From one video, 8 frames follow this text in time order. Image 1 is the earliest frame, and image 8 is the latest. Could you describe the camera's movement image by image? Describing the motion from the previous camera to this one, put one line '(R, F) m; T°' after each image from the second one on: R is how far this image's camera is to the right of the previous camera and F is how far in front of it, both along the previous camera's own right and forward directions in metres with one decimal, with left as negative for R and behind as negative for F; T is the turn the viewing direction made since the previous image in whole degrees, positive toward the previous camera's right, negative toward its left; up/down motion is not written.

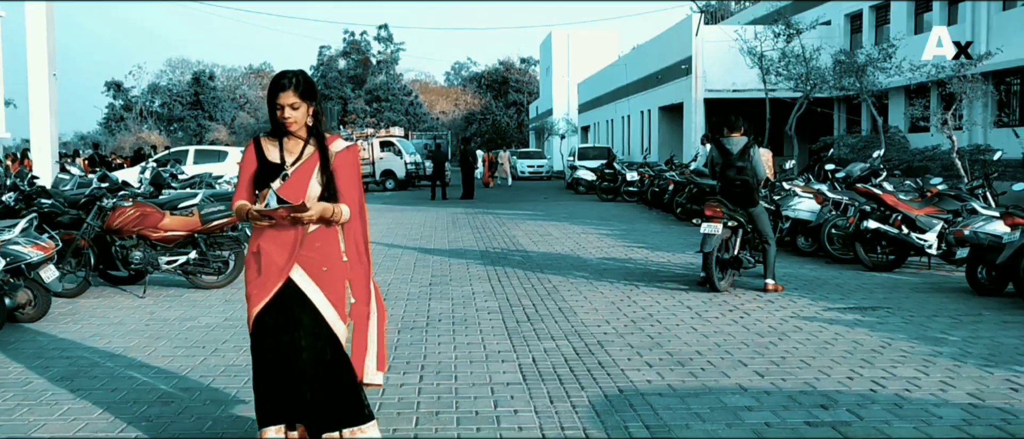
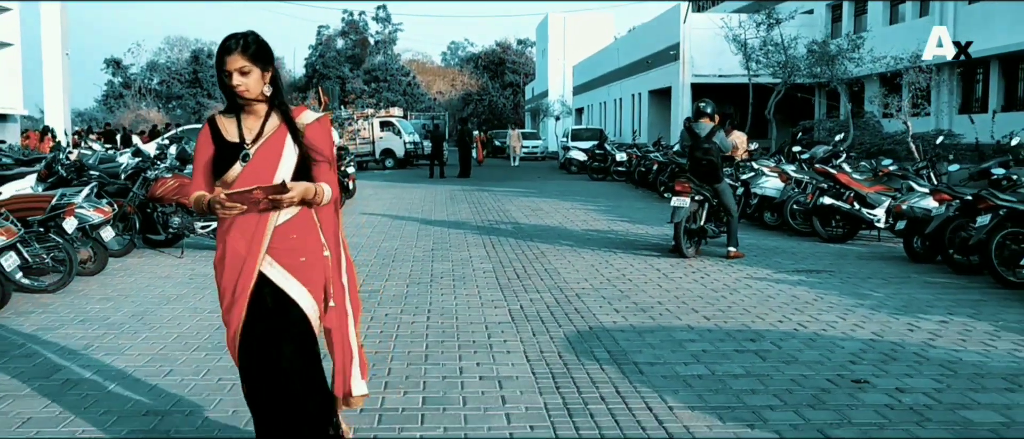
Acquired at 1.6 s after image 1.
(0.0, -1.2) m; 0°
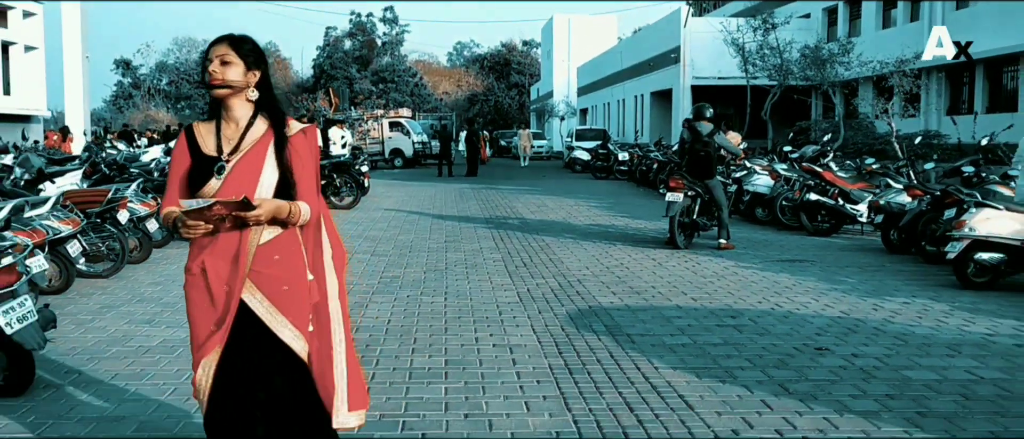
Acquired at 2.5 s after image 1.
(0.0, -0.8) m; 0°
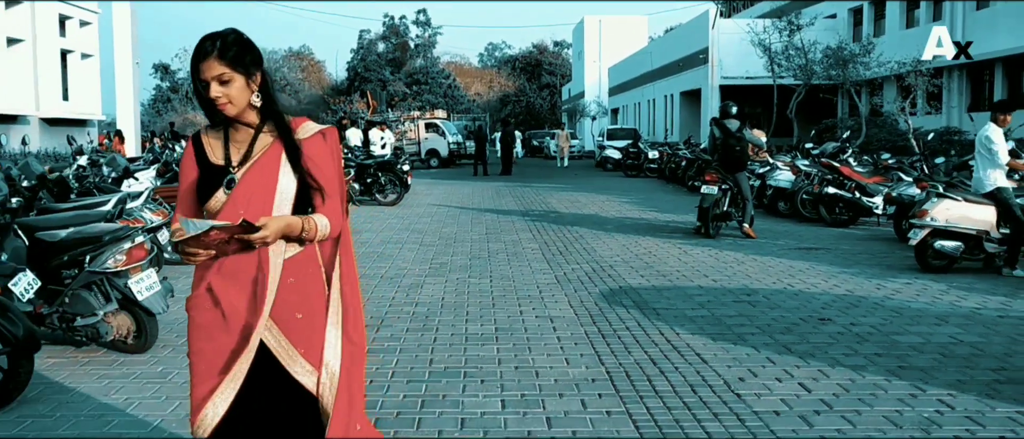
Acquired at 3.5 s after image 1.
(-0.1, -0.9) m; -2°
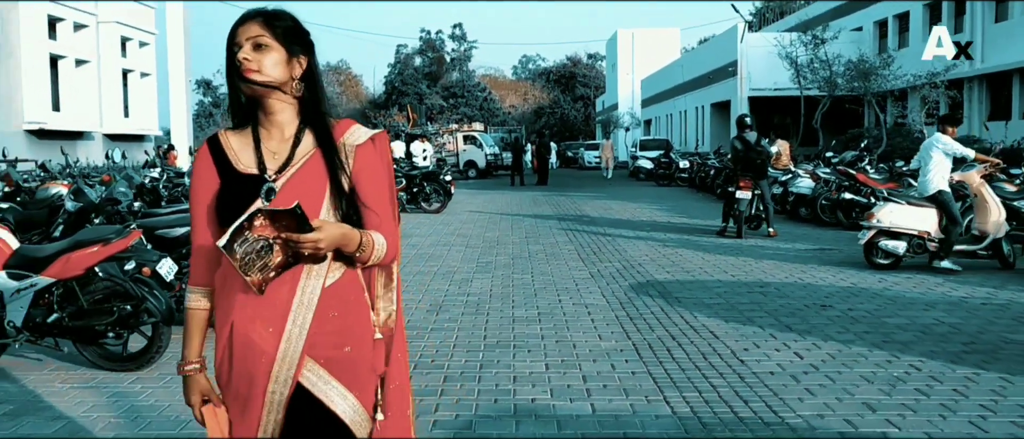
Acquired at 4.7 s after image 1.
(0.0, -1.1) m; -2°
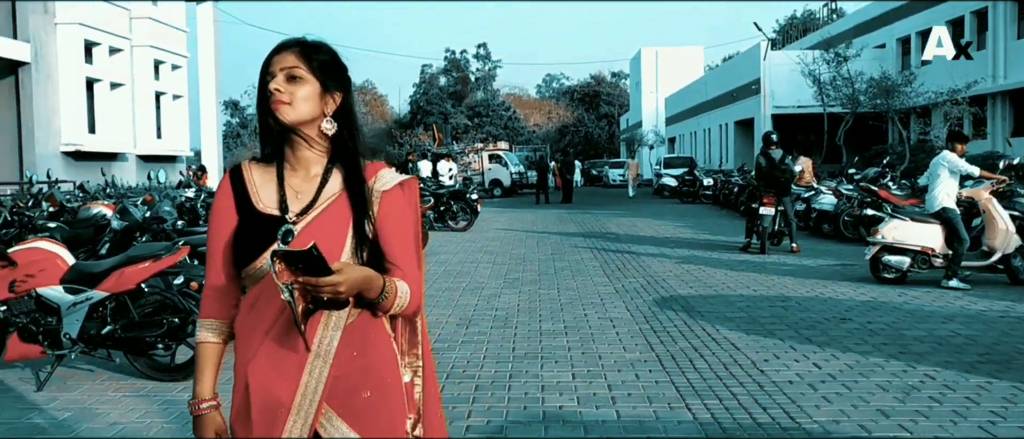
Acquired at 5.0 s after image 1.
(0.0, -0.3) m; -1°
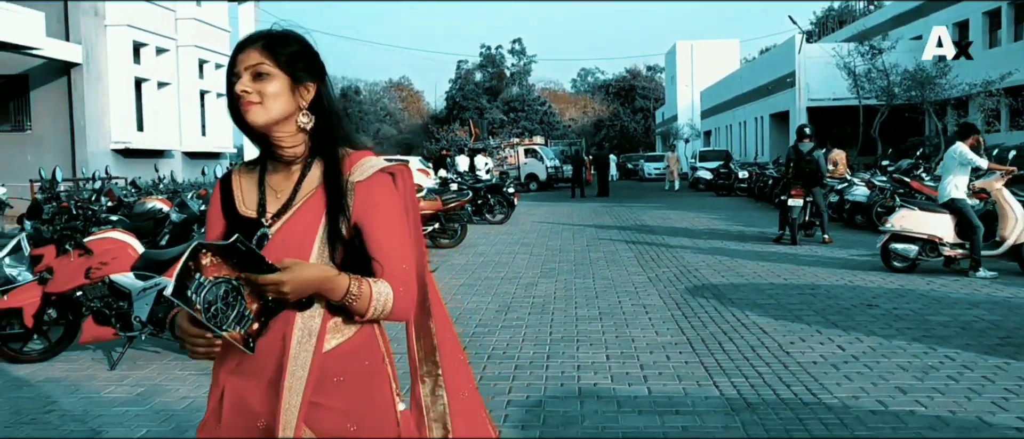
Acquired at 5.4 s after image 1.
(0.0, -0.4) m; -2°
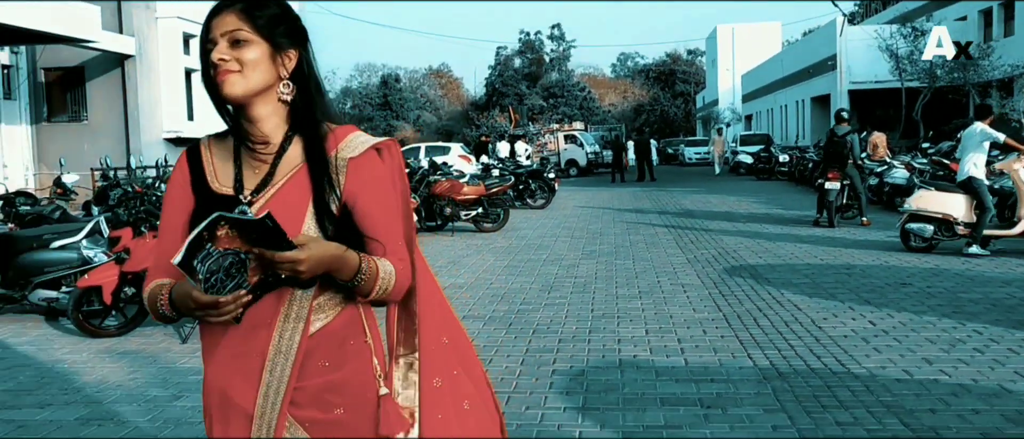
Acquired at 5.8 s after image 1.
(0.0, -0.4) m; -2°
